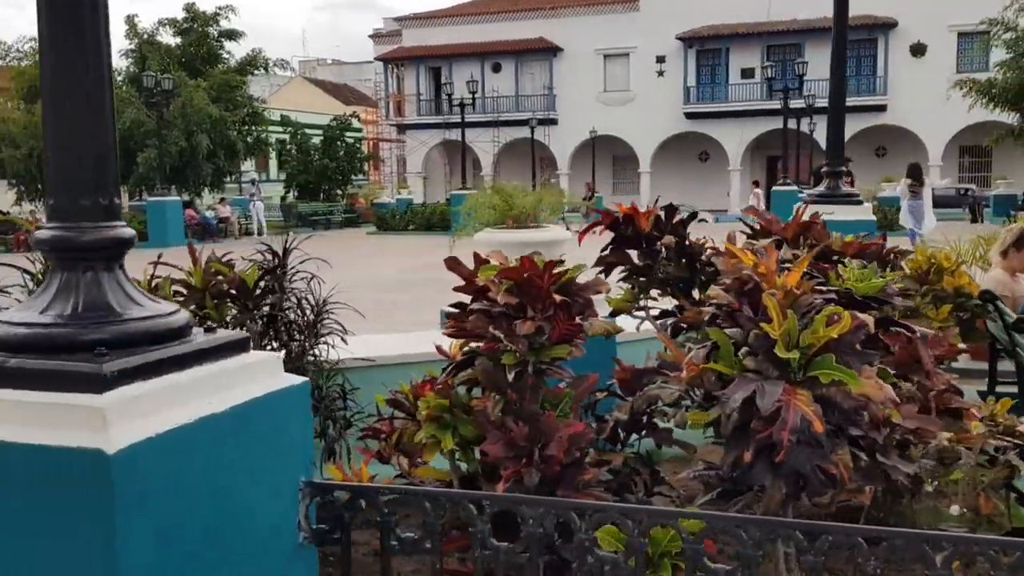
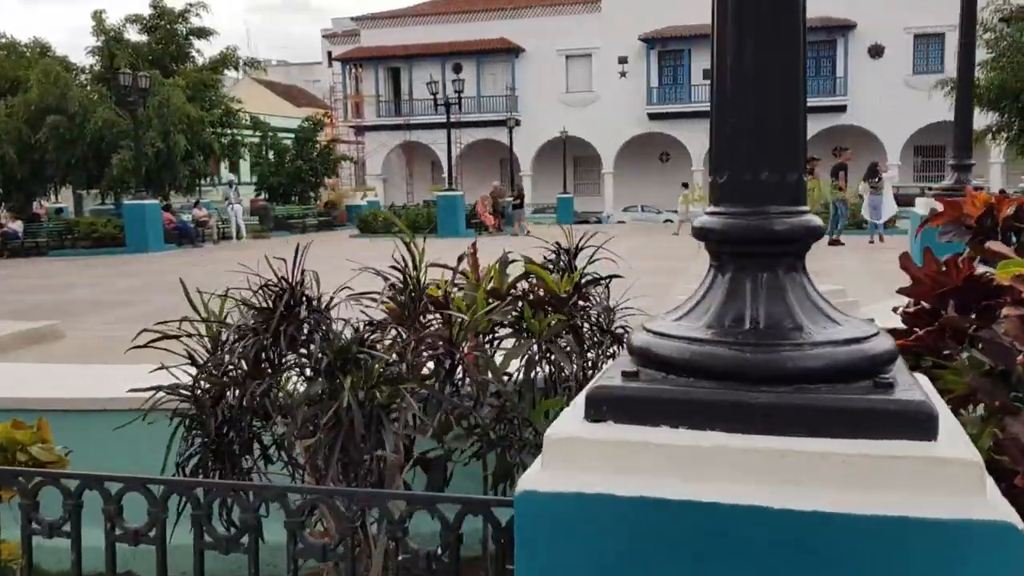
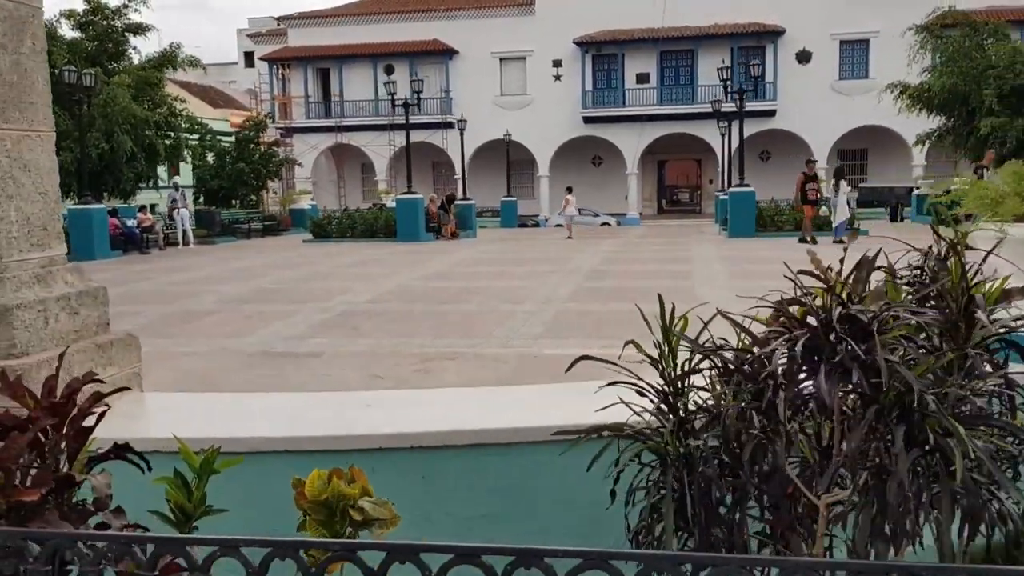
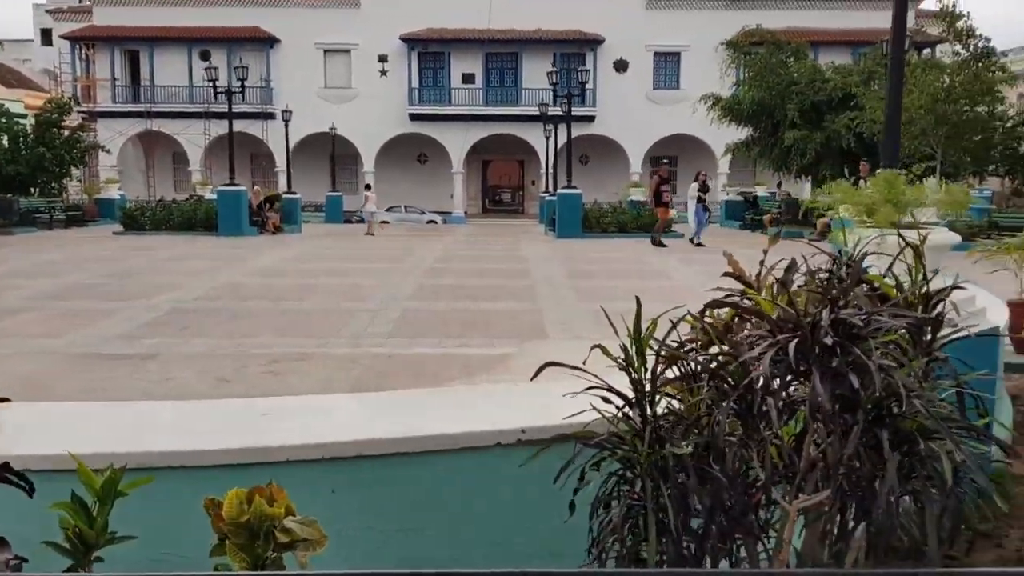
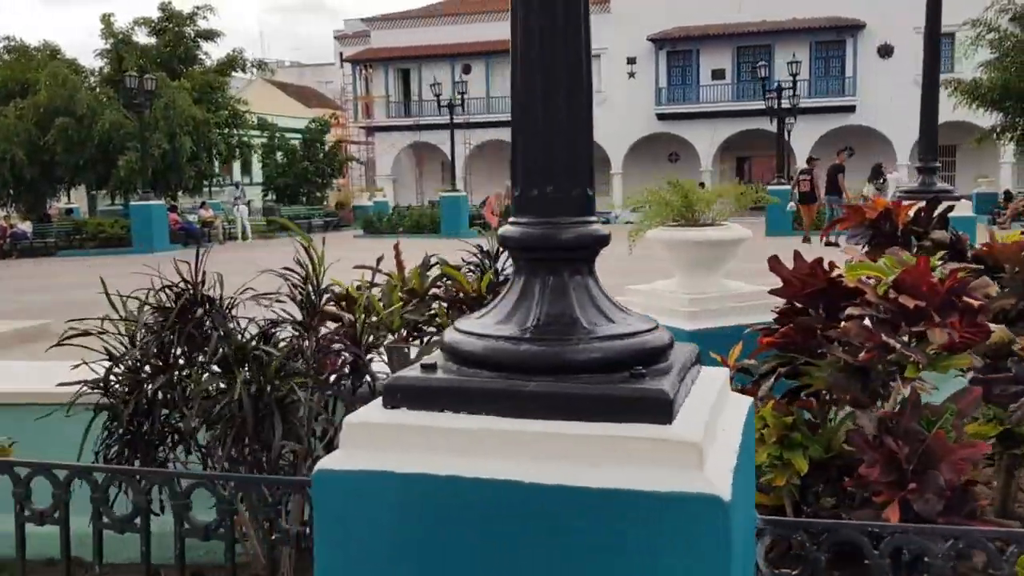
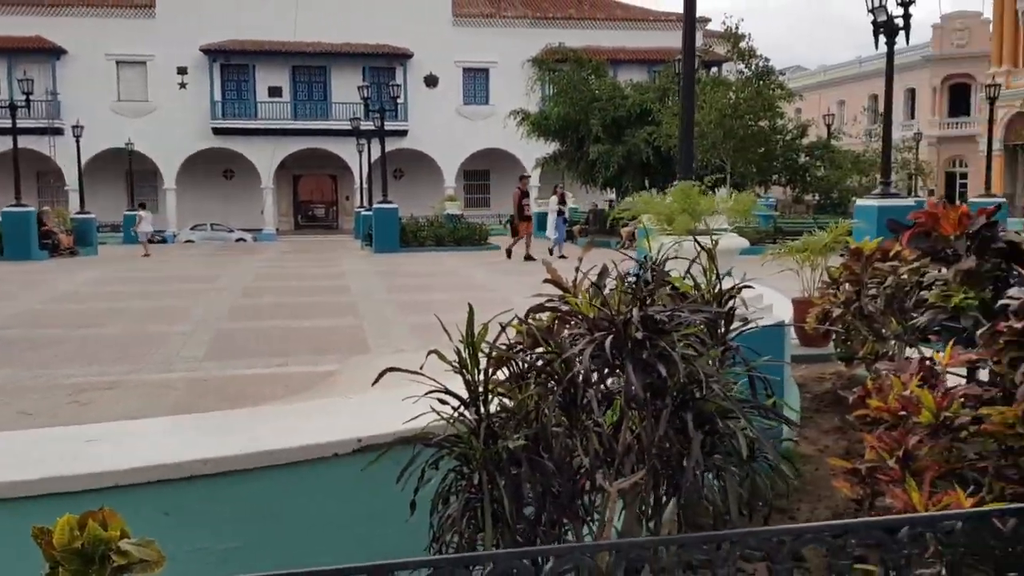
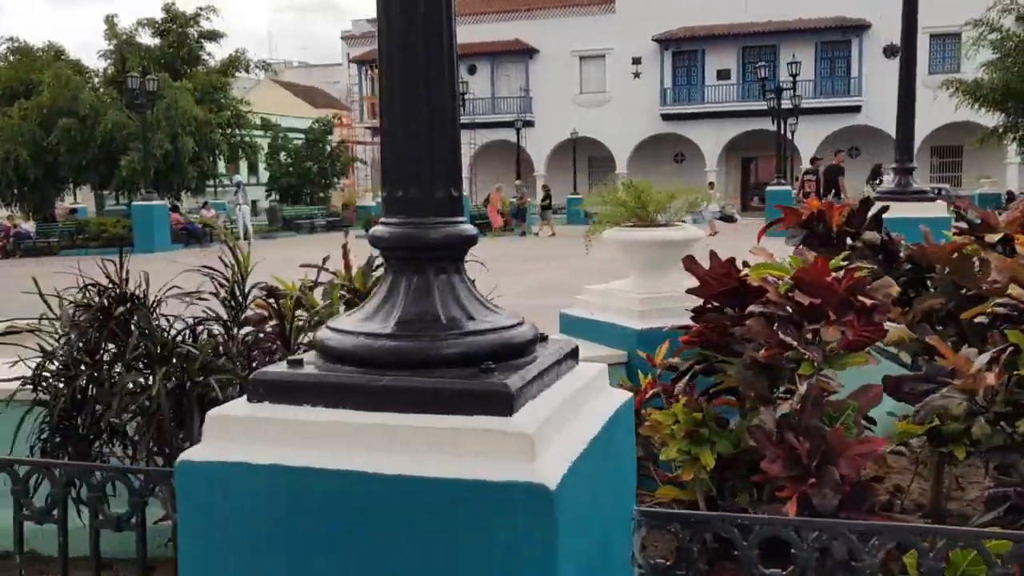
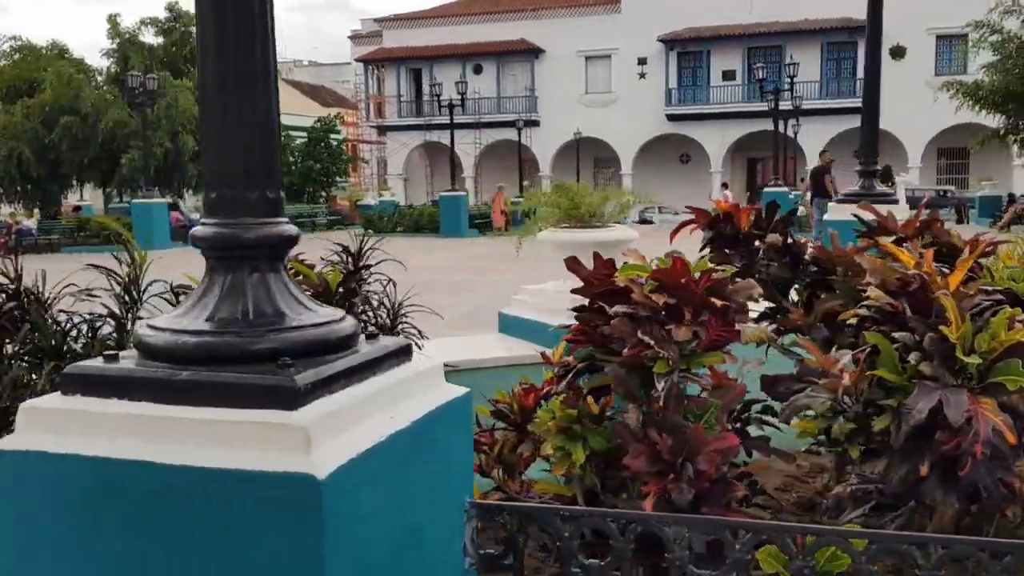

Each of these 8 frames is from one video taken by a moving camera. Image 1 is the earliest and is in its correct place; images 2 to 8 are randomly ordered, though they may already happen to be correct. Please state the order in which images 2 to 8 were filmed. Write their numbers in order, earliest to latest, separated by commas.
8, 7, 5, 2, 3, 4, 6
